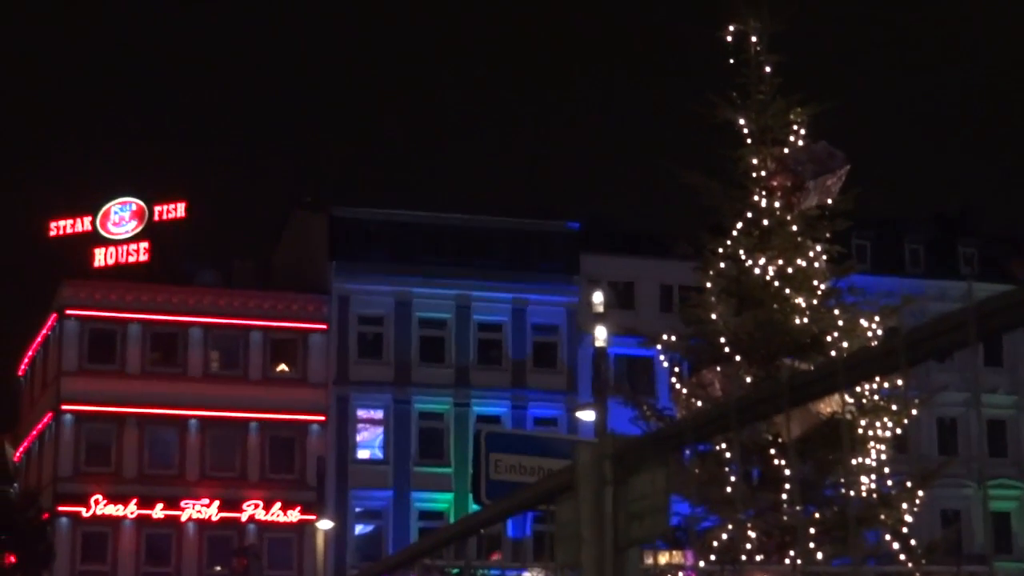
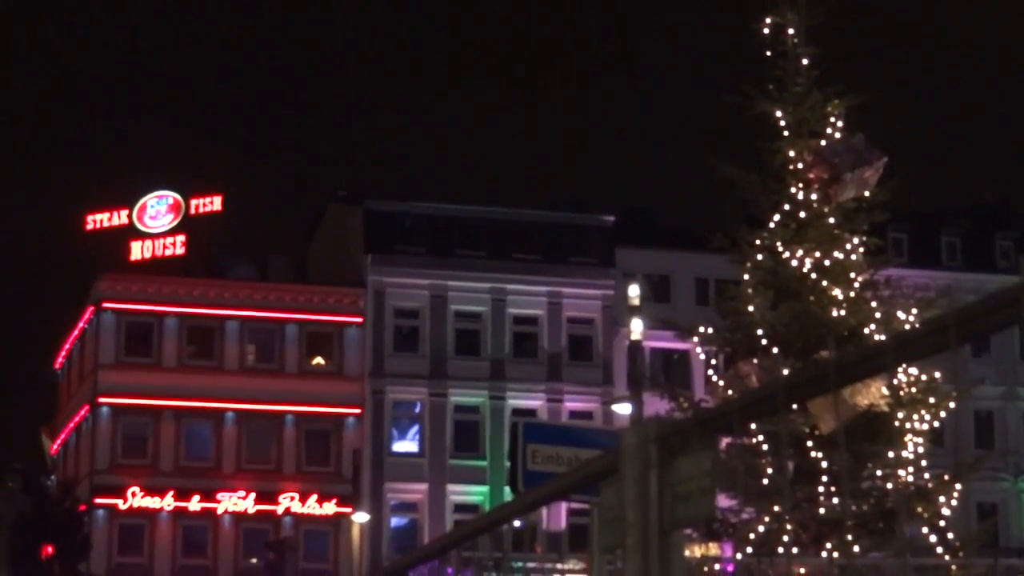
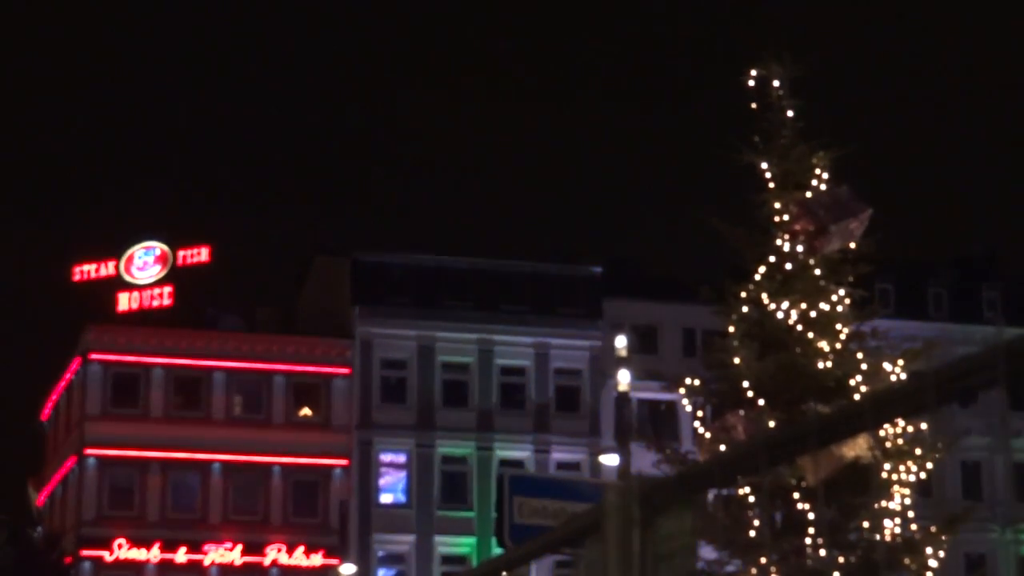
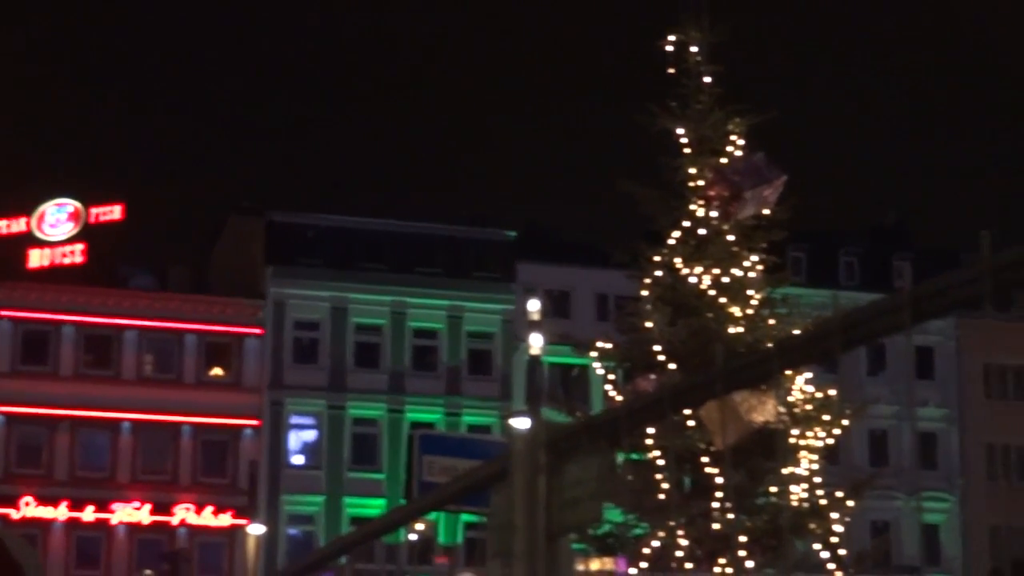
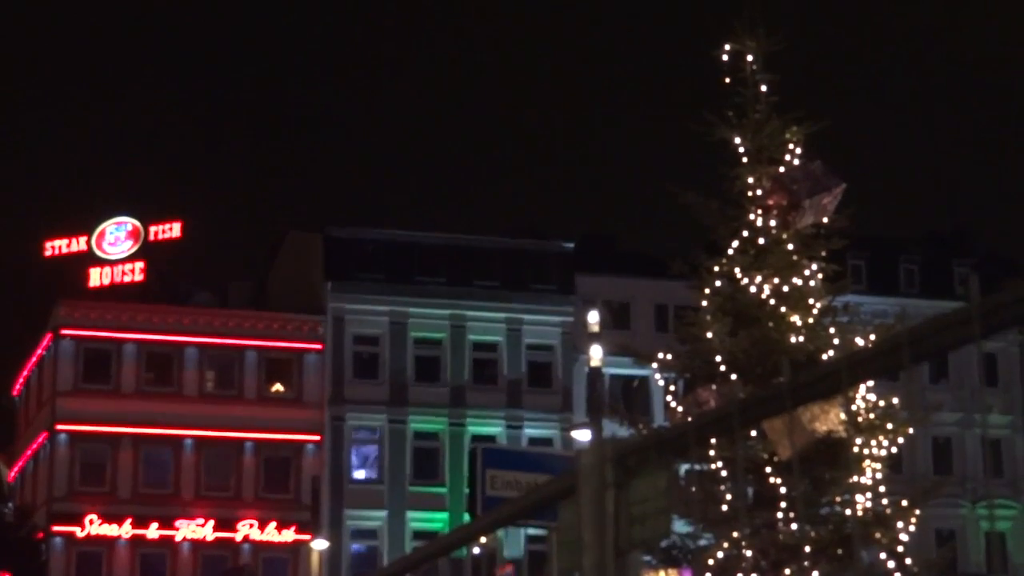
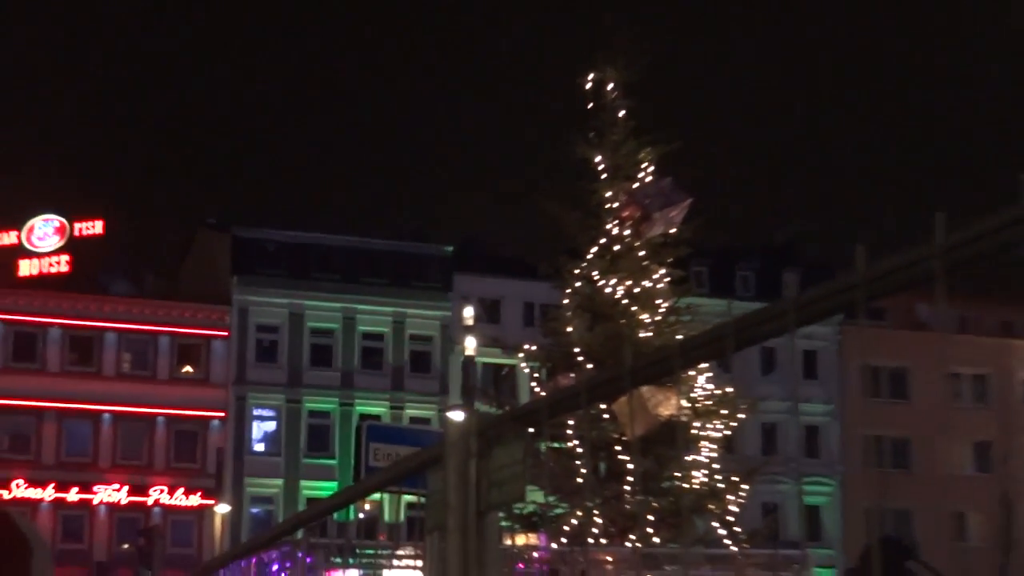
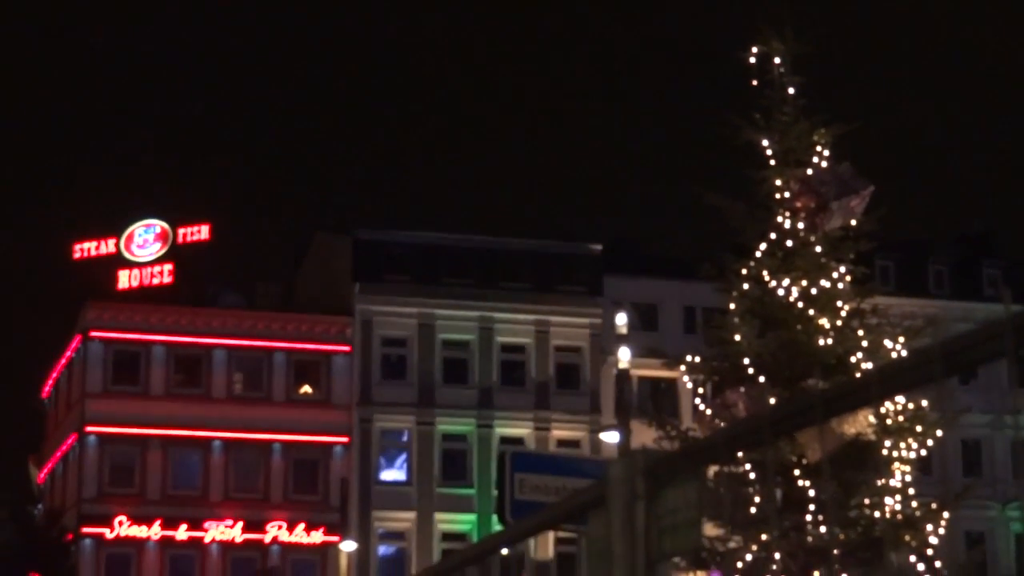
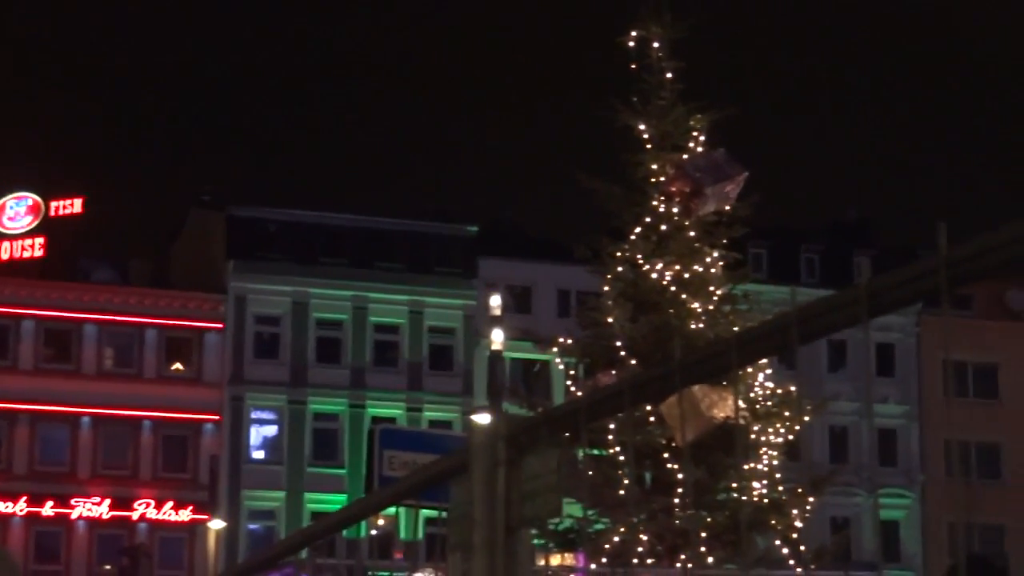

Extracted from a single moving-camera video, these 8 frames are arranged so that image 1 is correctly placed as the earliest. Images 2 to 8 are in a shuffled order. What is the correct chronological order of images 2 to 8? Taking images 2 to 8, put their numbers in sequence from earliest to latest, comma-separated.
3, 7, 2, 5, 4, 8, 6
